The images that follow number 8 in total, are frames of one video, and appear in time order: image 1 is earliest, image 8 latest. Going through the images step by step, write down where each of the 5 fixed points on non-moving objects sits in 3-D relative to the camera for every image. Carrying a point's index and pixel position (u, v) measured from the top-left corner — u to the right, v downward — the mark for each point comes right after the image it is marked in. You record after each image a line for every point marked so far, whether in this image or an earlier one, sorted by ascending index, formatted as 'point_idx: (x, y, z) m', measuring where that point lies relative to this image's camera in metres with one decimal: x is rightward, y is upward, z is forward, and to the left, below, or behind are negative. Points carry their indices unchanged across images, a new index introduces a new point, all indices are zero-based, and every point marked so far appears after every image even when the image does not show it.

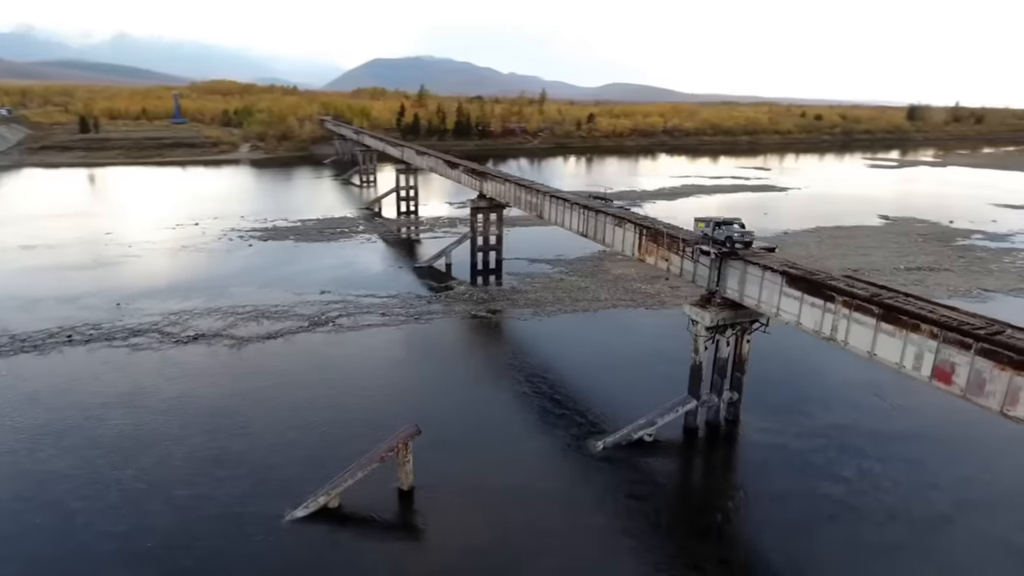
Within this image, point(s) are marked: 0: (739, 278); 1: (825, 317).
0: (+6.1, +0.2, +17.3) m
1: (+7.3, -0.7, +14.9) m
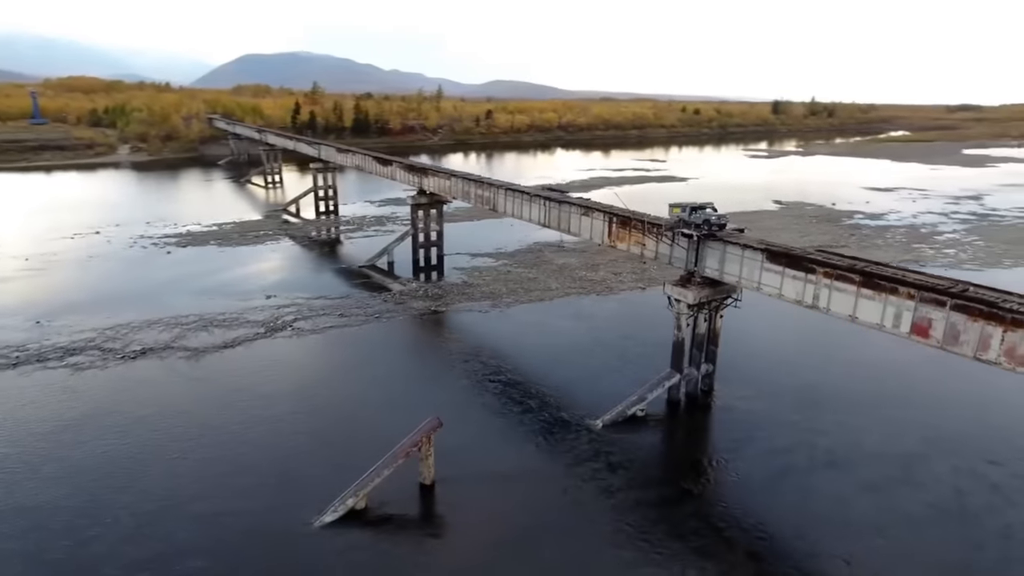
0: (+6.0, +0.8, +18.7) m
1: (+7.6, 0.0, +16.6) m
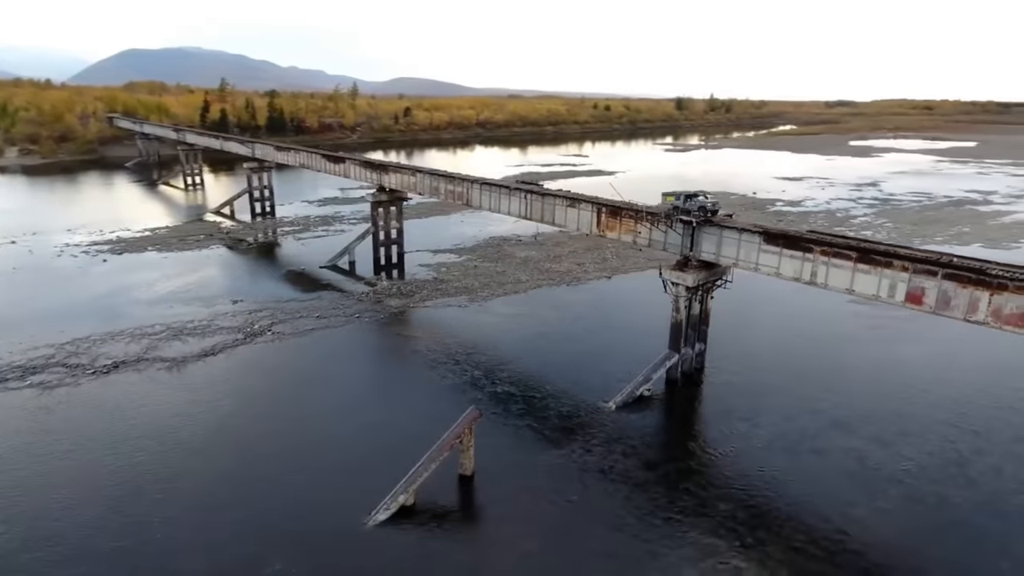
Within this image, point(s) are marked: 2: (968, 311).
0: (+6.3, +1.4, +19.9) m
1: (+8.2, +0.6, +18.0) m
2: (+10.8, -0.6, +15.4) m
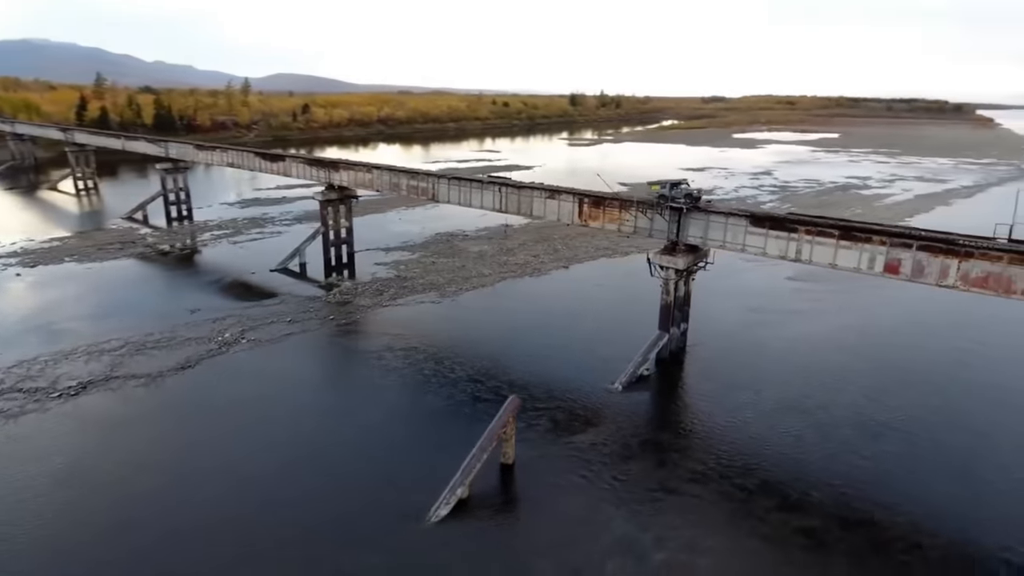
0: (+6.2, +2.0, +21.2) m
1: (+8.5, +1.3, +19.7) m
2: (+11.6, +0.3, +17.5) m
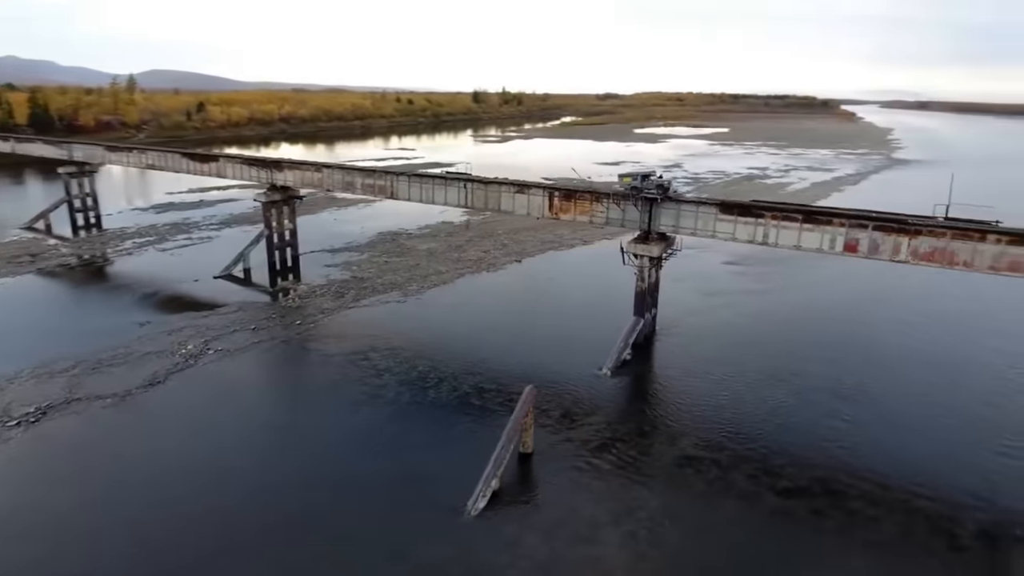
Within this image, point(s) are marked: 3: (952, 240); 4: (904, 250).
0: (+5.6, +2.5, +22.3) m
1: (+8.0, +1.9, +21.1) m
2: (+11.5, +1.0, +19.5) m
3: (+12.6, +1.4, +18.6) m
4: (+11.7, +1.1, +19.3) m
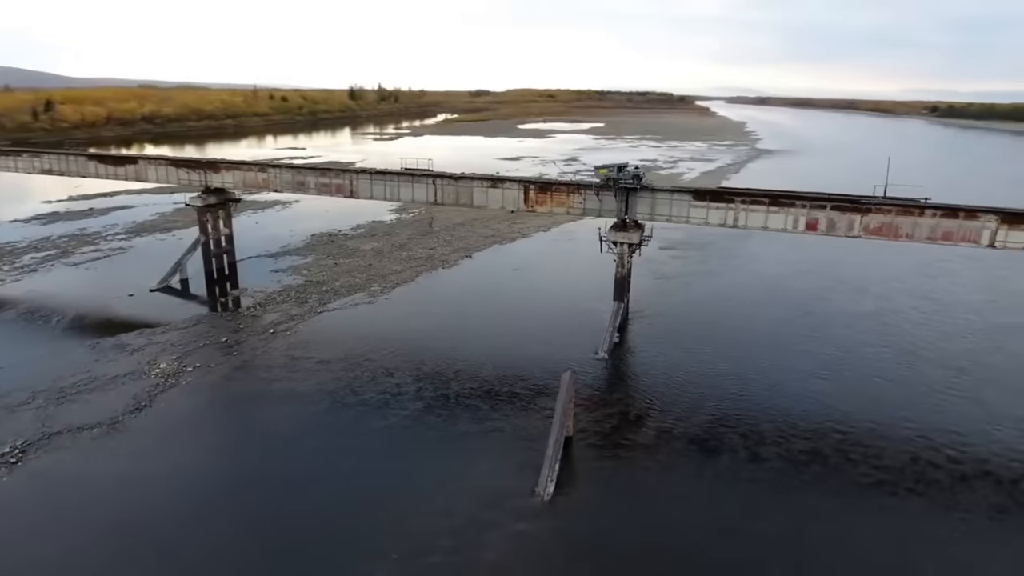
0: (+5.0, +3.0, +23.6) m
1: (+7.7, +2.6, +23.0) m
2: (+11.4, +2.0, +22.0) m
3: (+12.7, +2.4, +21.4) m
4: (+11.7, +2.1, +21.9) m
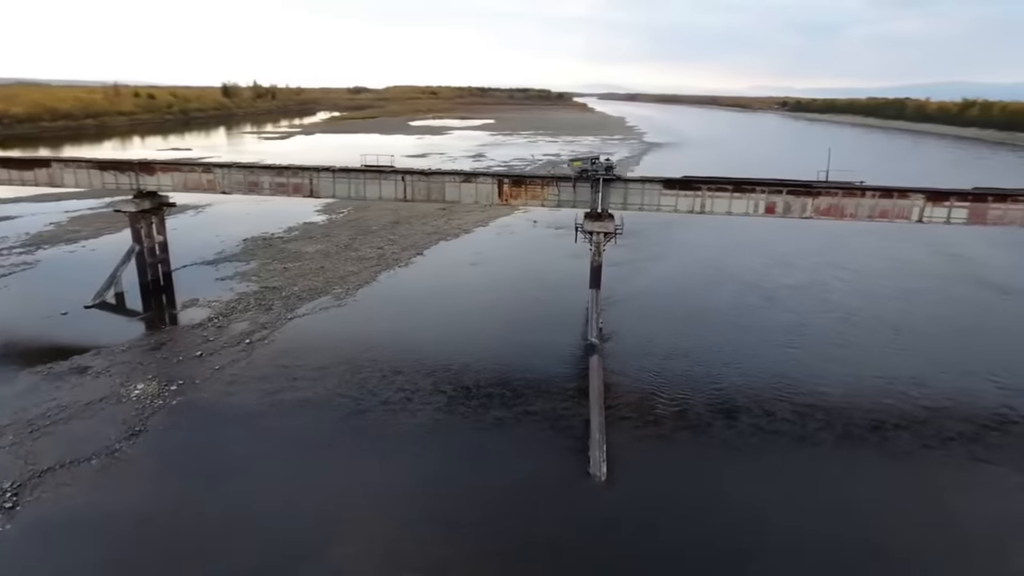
0: (+4.1, +3.6, +24.5) m
1: (+6.9, +3.3, +24.4) m
2: (+10.8, +2.8, +24.2) m
3: (+12.1, +3.3, +23.8) m
4: (+11.1, +3.0, +24.1) m
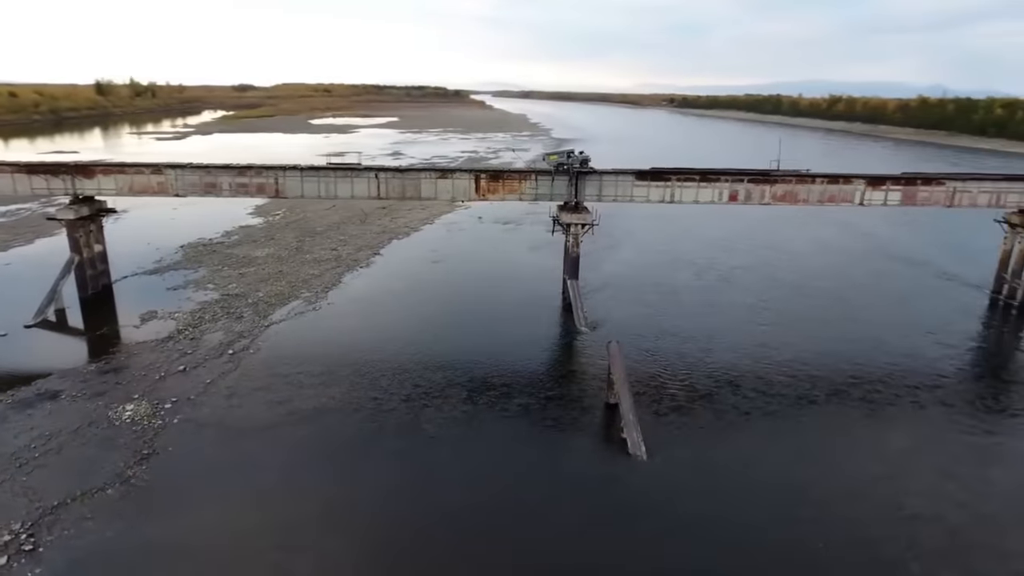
0: (+3.3, +4.0, +25.2) m
1: (+6.0, +3.8, +25.5) m
2: (+9.9, +3.6, +25.9) m
3: (+11.3, +4.1, +25.7) m
4: (+10.2, +3.7, +25.9) m
